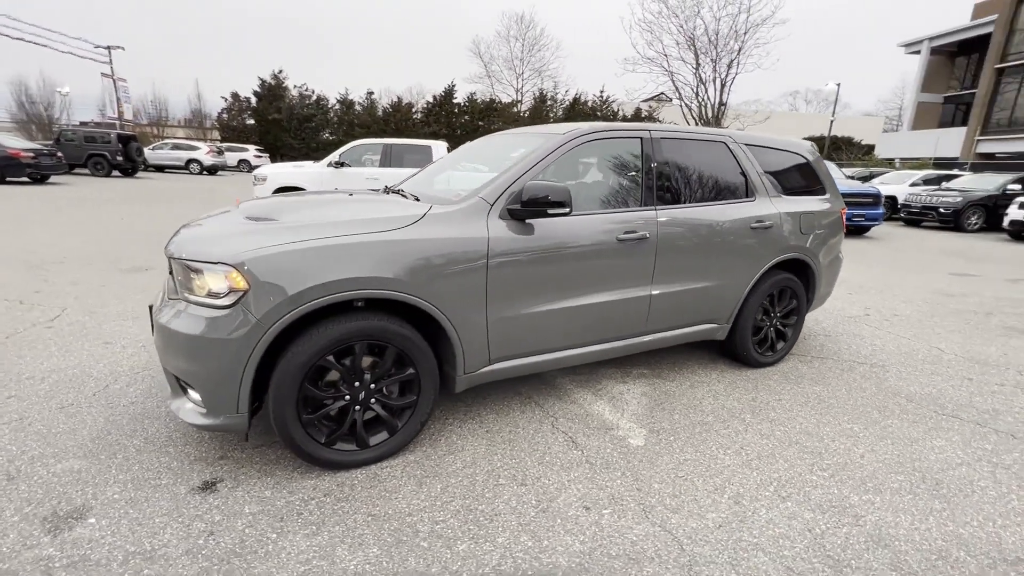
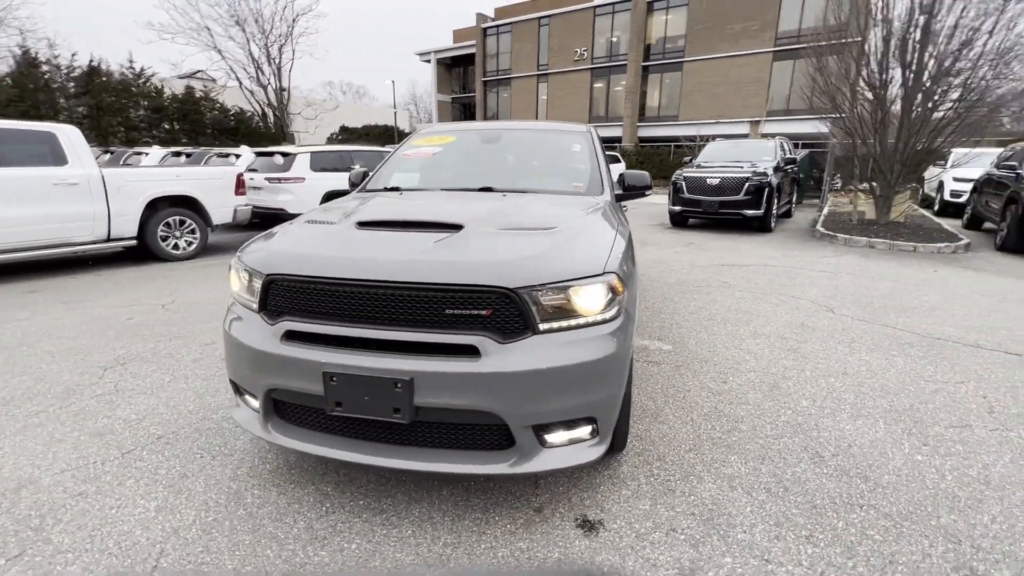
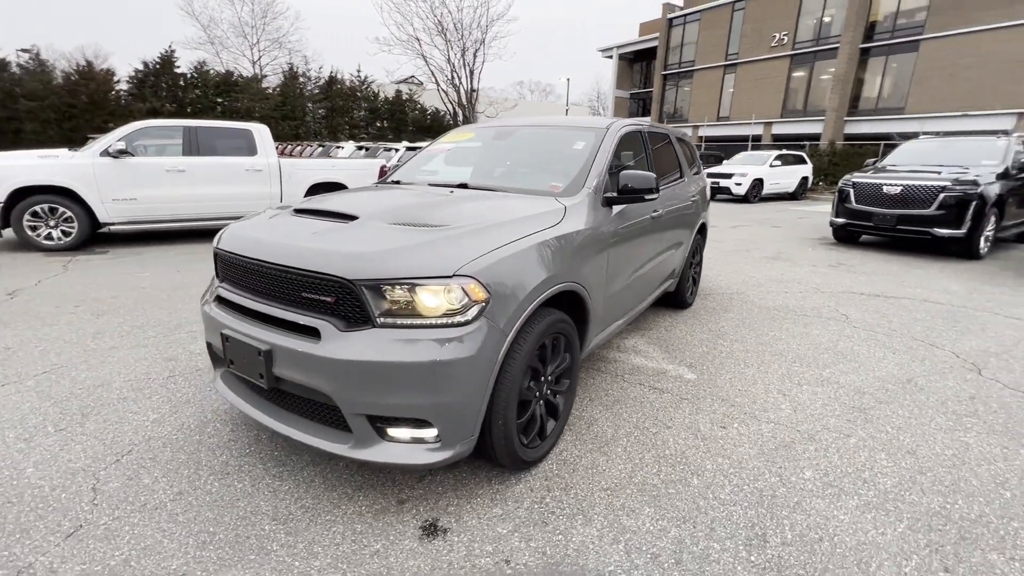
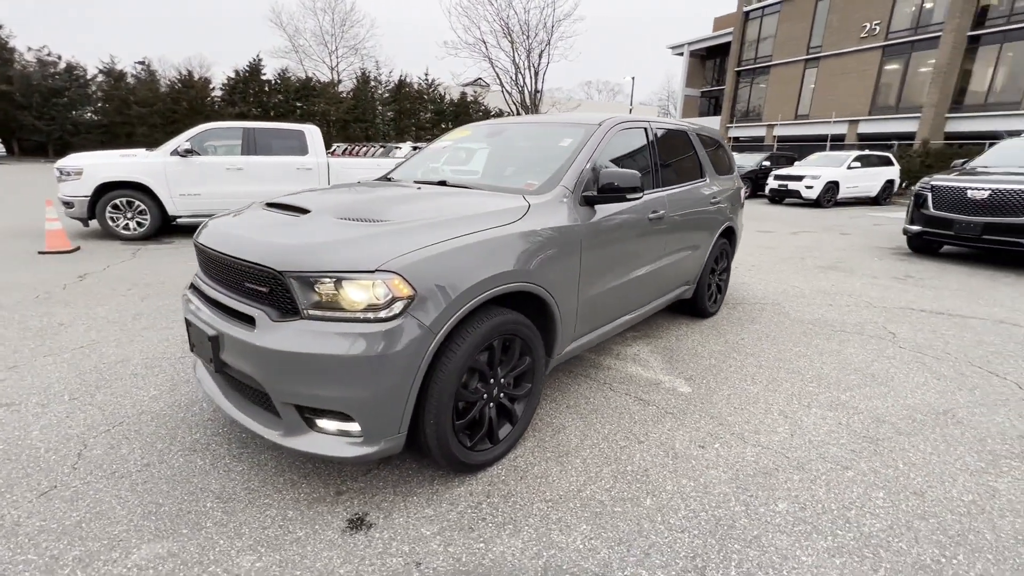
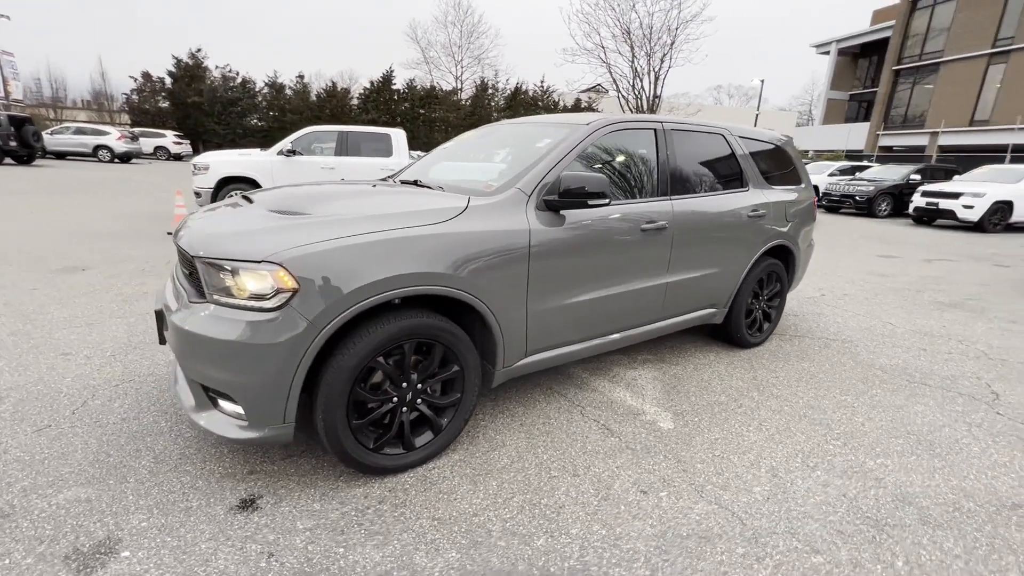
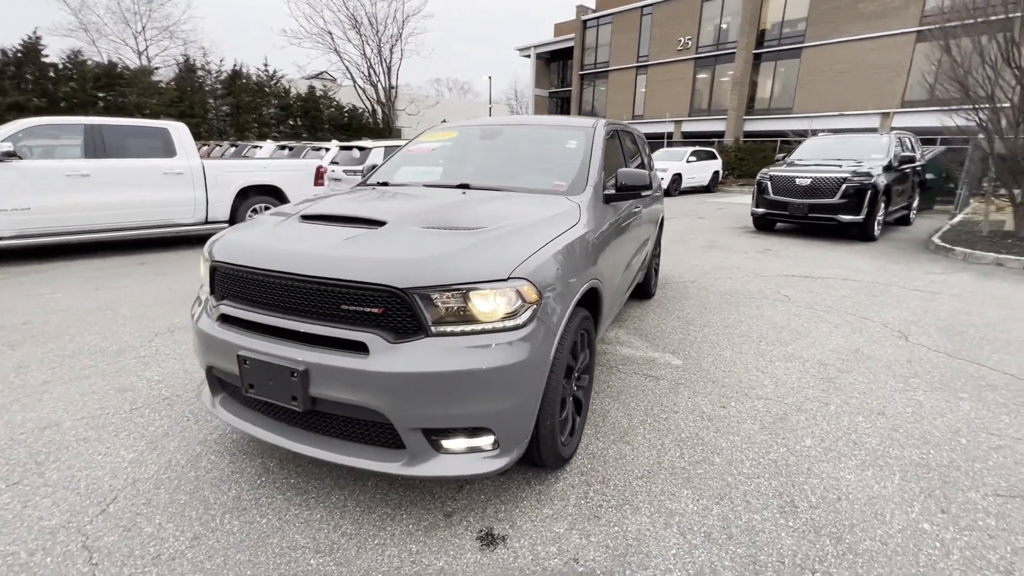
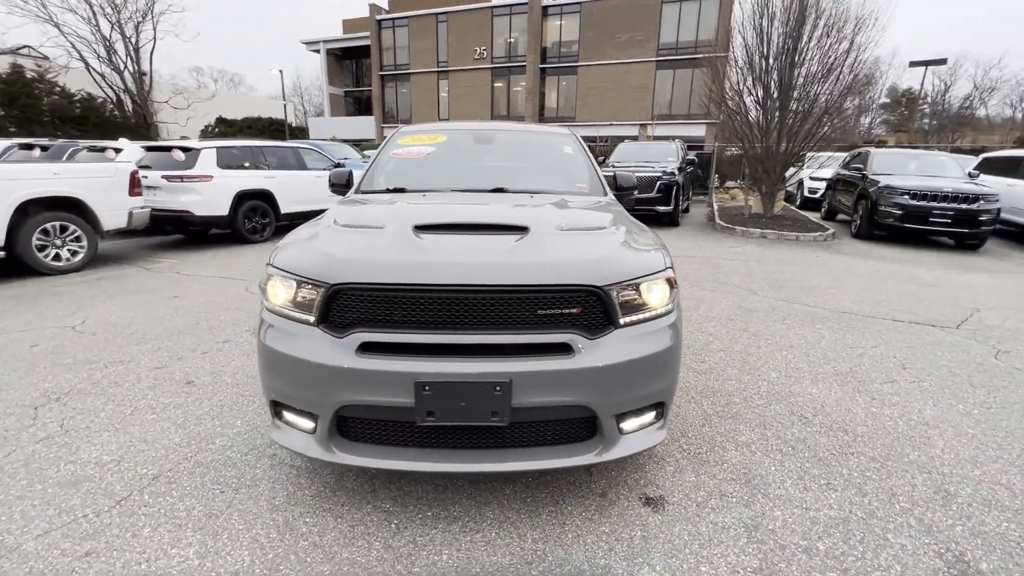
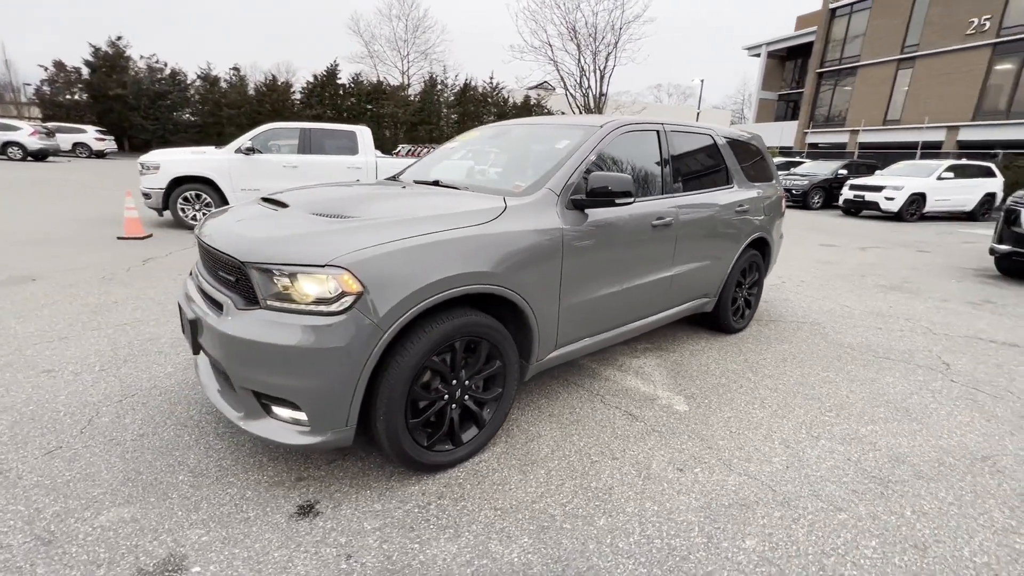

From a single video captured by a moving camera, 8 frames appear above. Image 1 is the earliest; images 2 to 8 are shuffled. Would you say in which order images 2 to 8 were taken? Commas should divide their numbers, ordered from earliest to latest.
5, 8, 4, 3, 6, 2, 7
